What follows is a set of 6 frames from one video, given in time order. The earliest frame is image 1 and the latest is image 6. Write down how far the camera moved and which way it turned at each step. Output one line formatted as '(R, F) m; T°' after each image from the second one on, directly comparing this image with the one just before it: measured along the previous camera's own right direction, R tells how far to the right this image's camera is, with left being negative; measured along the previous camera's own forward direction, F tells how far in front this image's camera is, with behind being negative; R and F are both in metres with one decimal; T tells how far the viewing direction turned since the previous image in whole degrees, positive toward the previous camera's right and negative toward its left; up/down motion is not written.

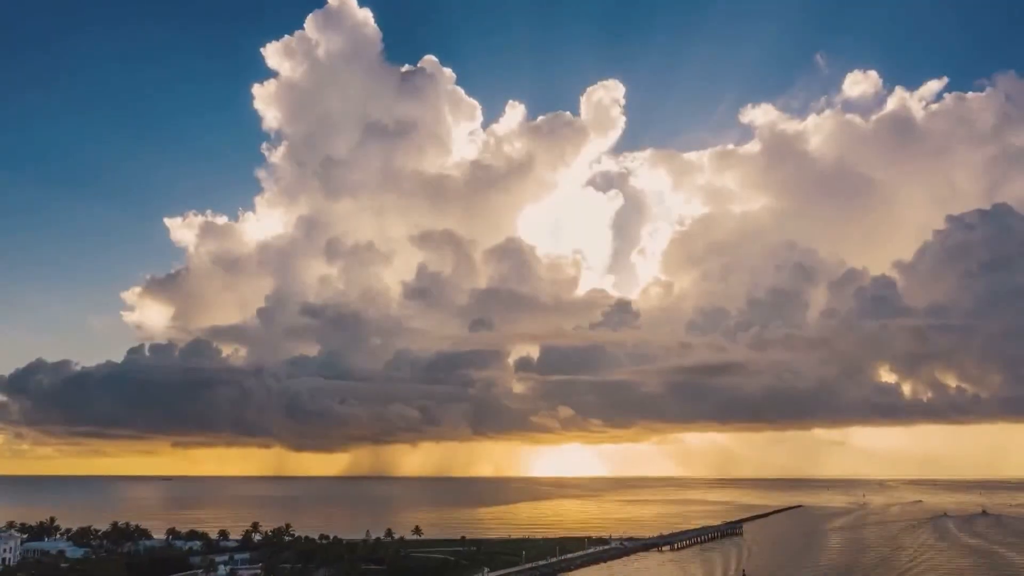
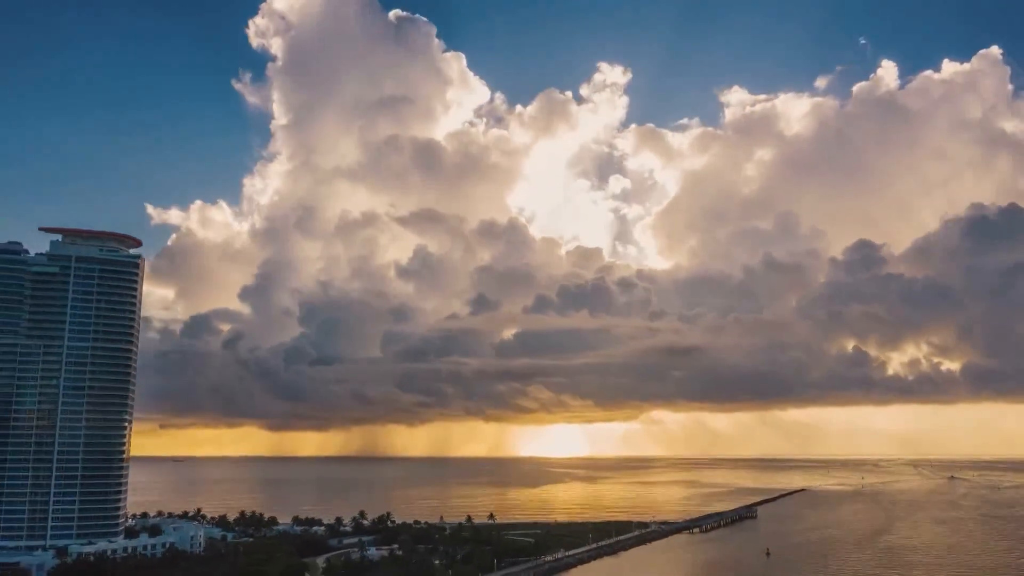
(-1.7, -1.2) m; +1°
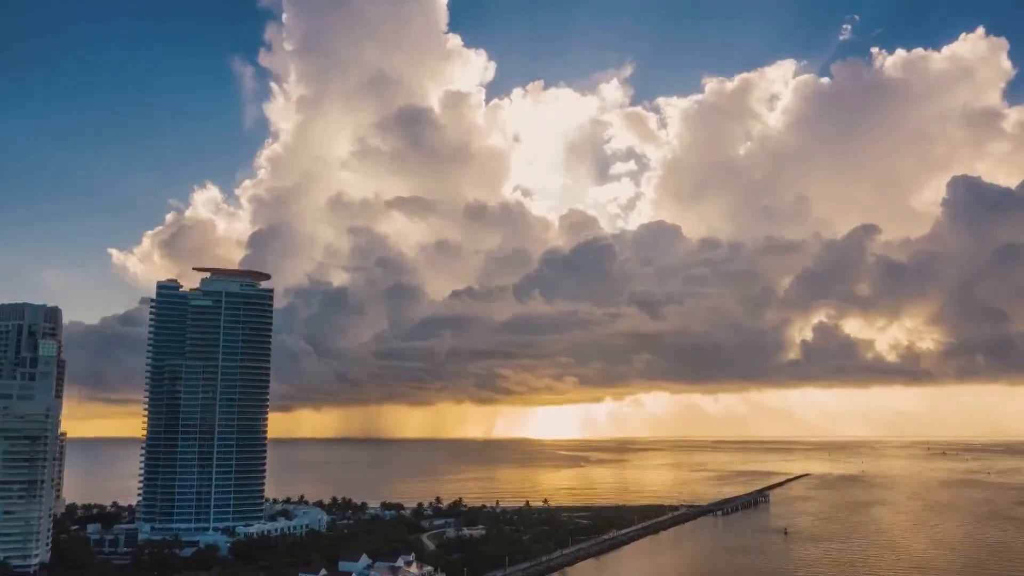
(-0.8, +0.4) m; +1°
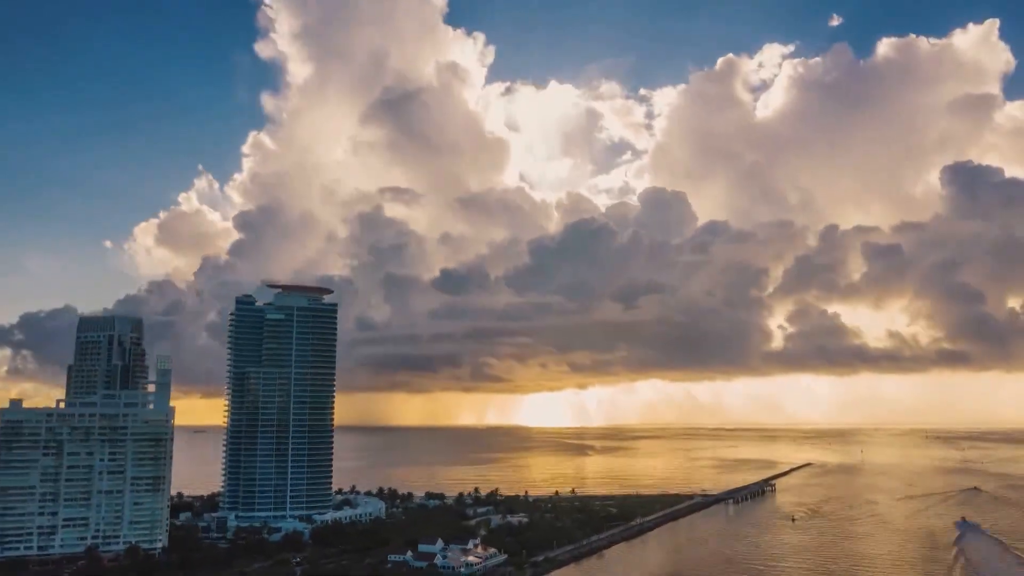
(-2.0, -3.7) m; 0°
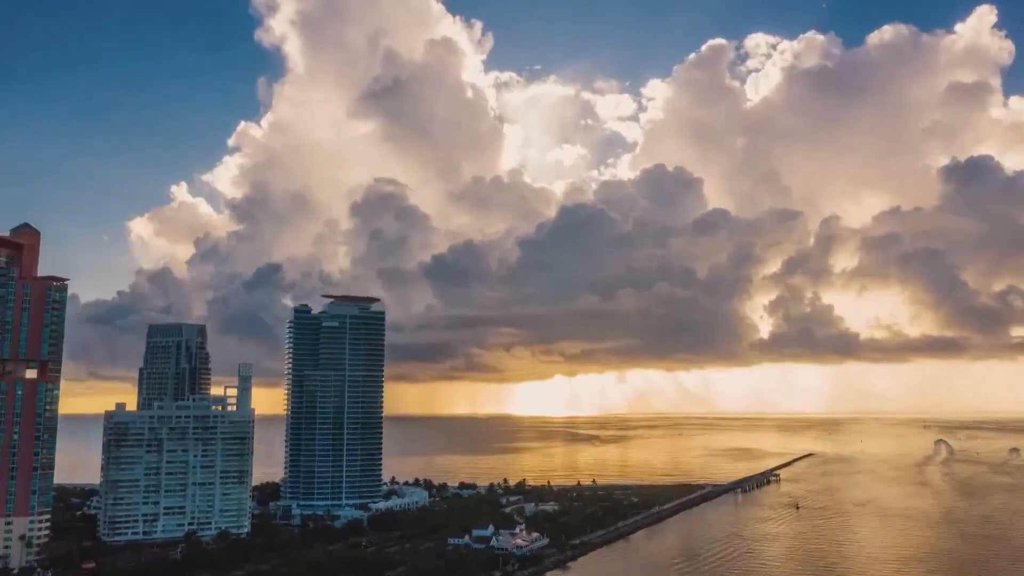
(-1.9, -3.4) m; 0°
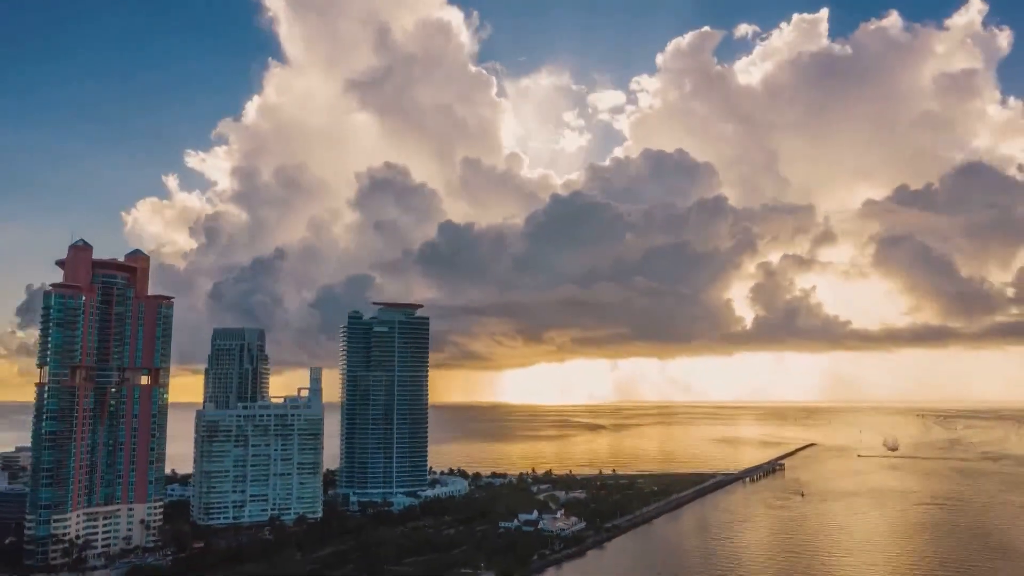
(-2.0, -3.8) m; 0°
